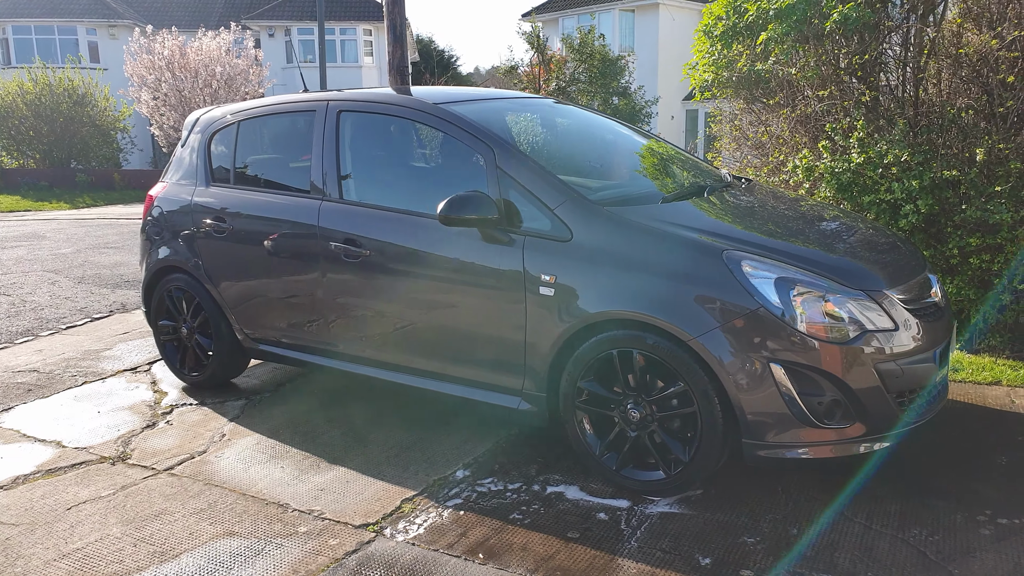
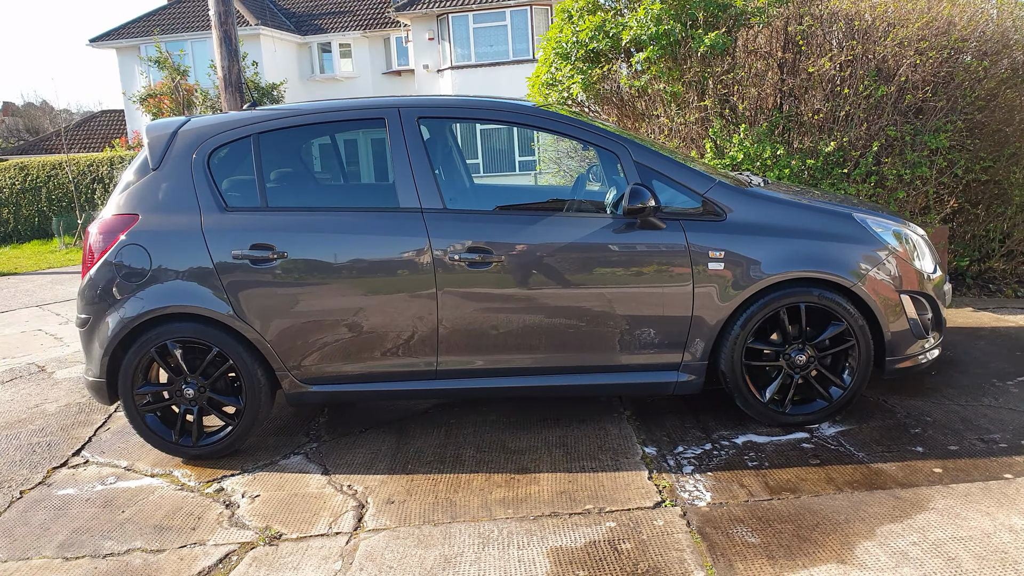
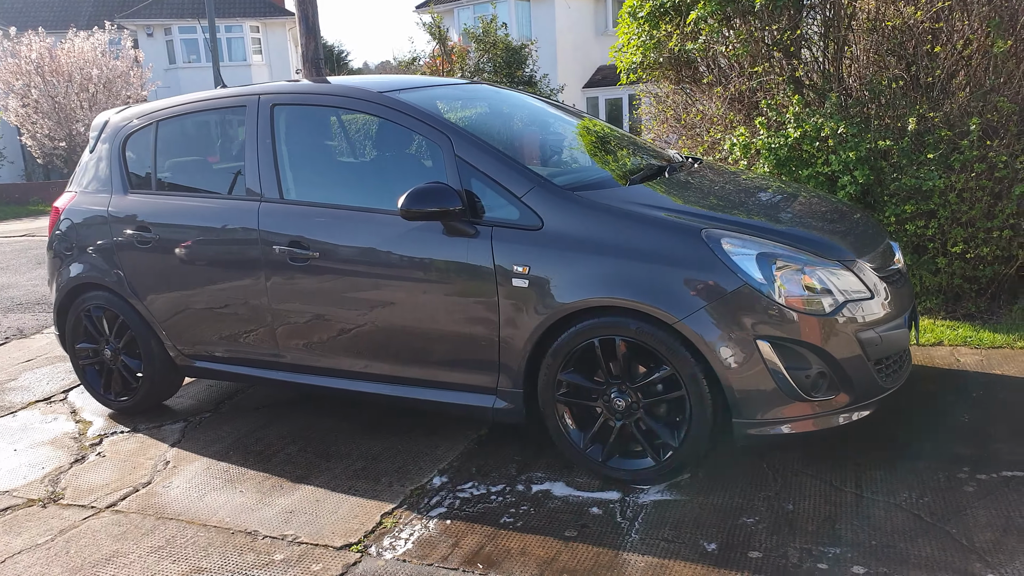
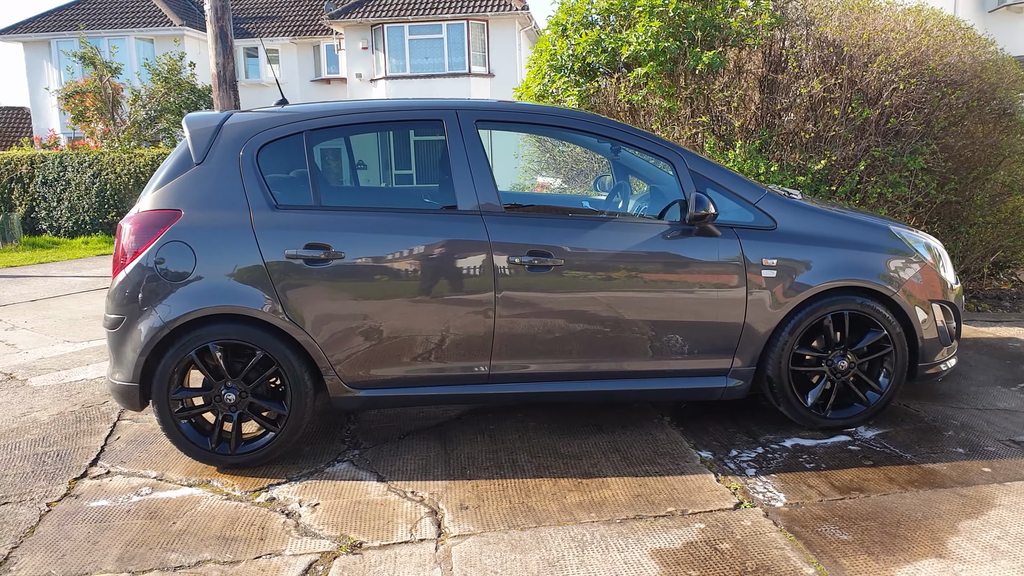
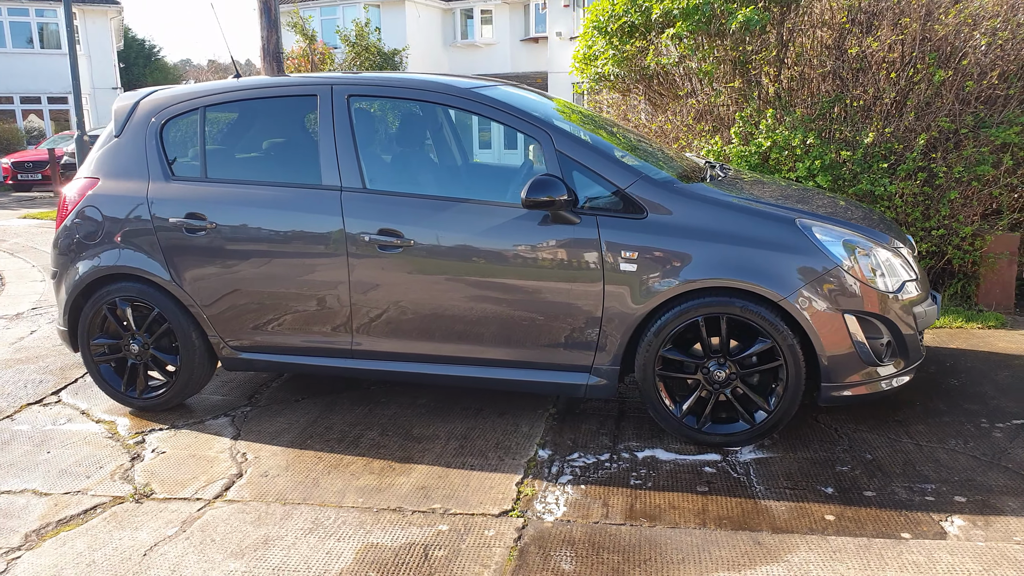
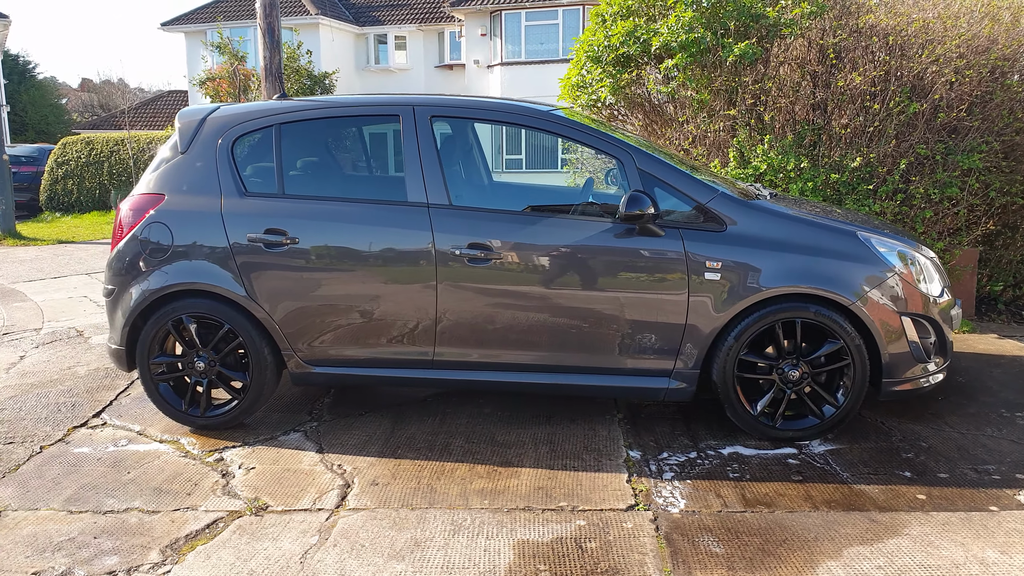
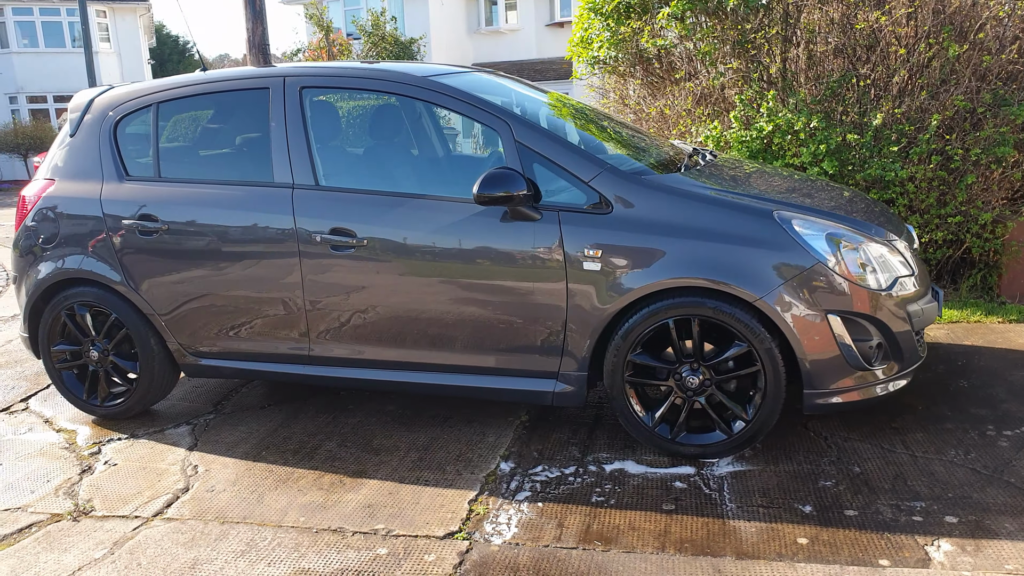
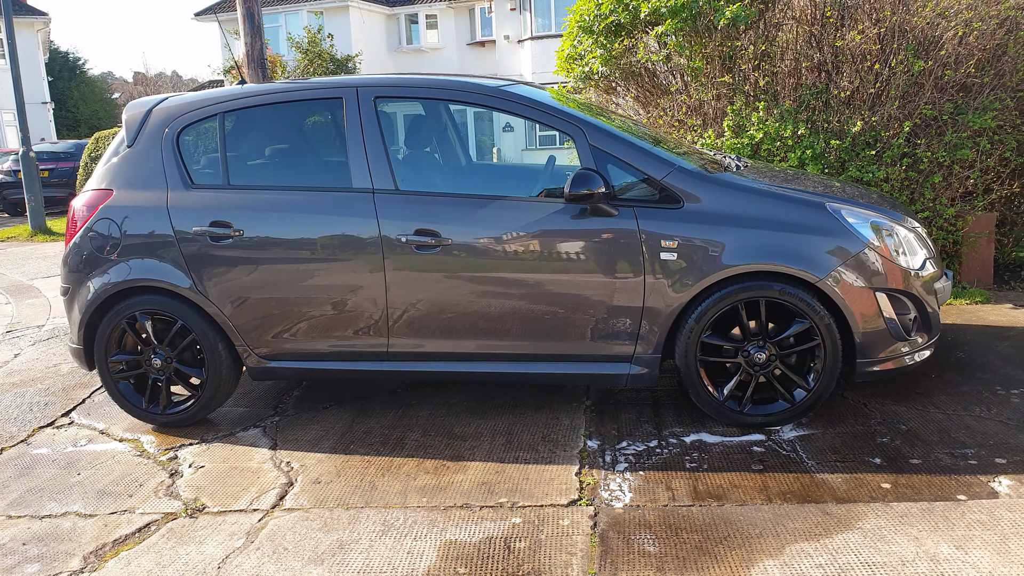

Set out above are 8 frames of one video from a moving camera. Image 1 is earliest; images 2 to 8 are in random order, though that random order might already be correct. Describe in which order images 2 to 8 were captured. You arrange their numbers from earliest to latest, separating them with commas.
3, 7, 5, 8, 6, 2, 4
